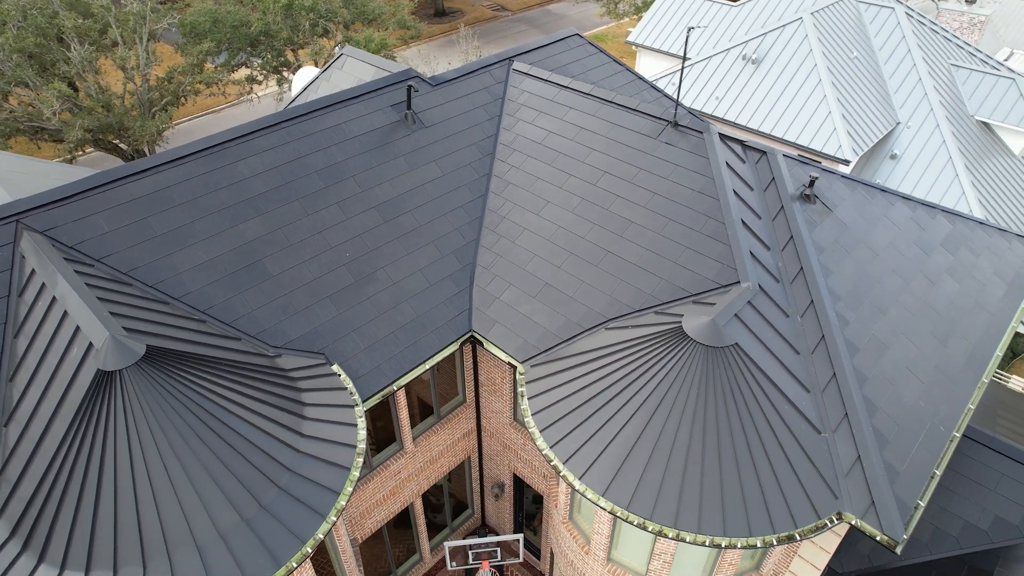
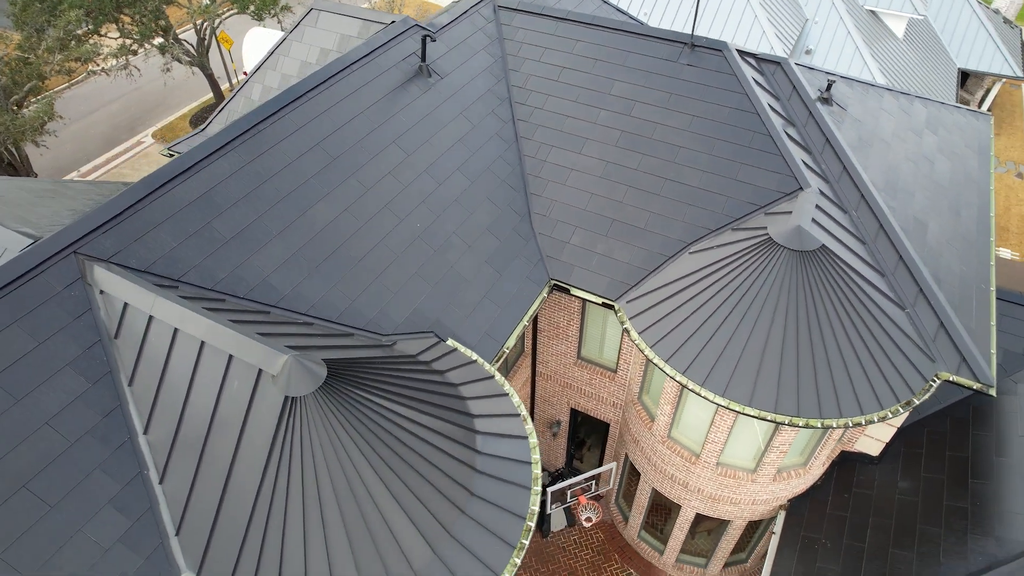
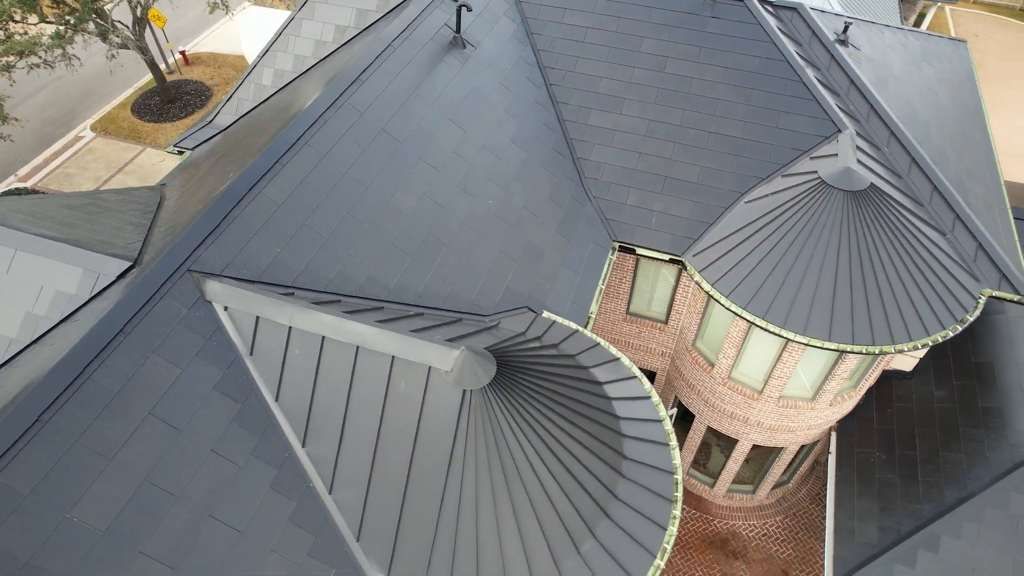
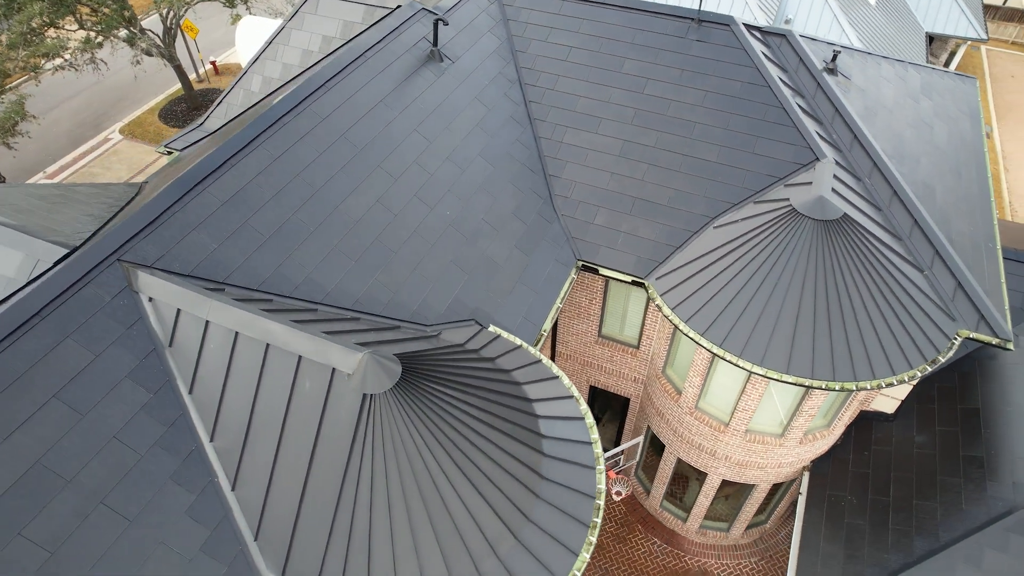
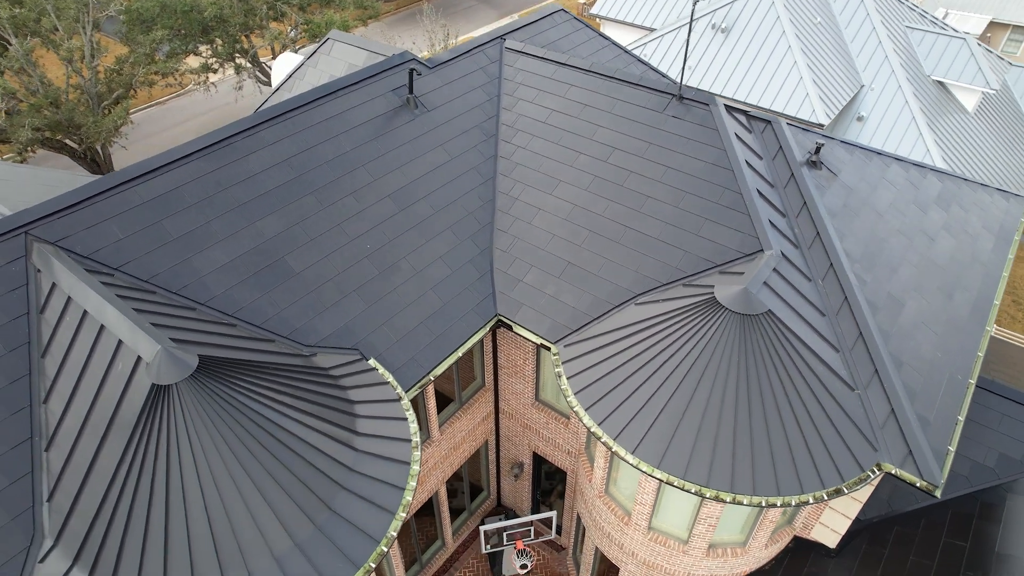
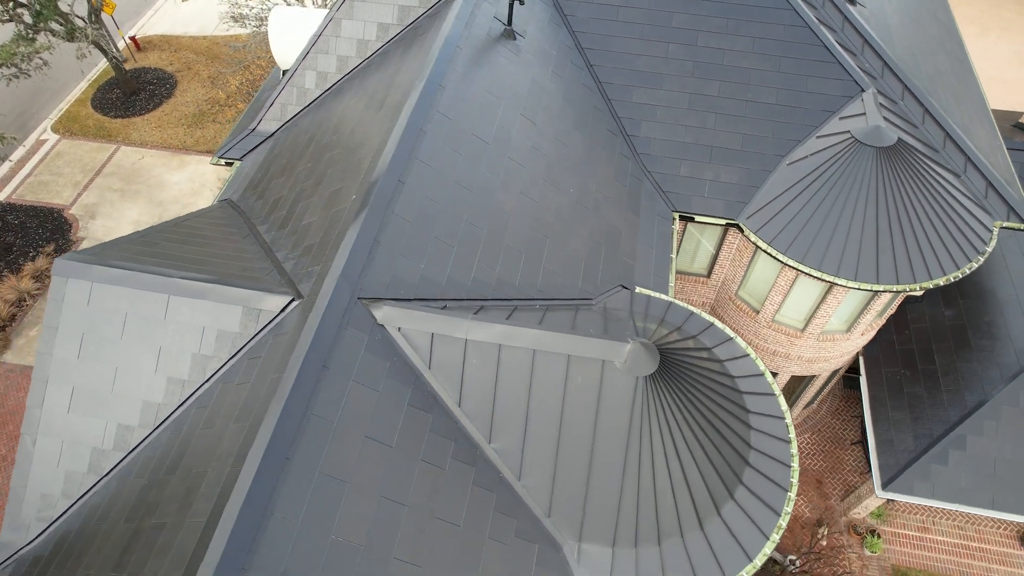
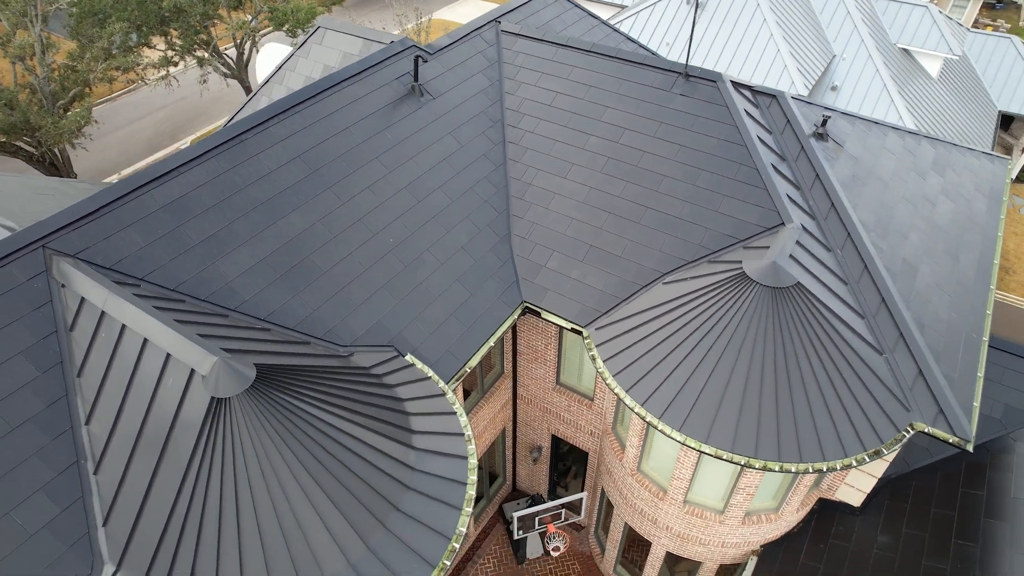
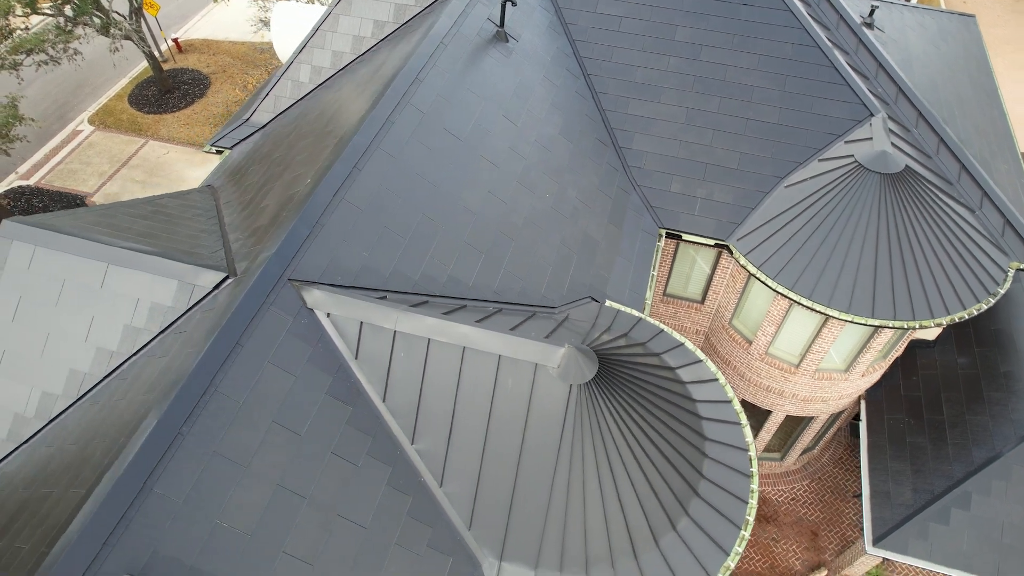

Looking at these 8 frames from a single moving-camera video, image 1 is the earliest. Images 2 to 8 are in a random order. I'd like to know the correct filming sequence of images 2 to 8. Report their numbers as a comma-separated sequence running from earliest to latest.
5, 7, 2, 4, 3, 8, 6
